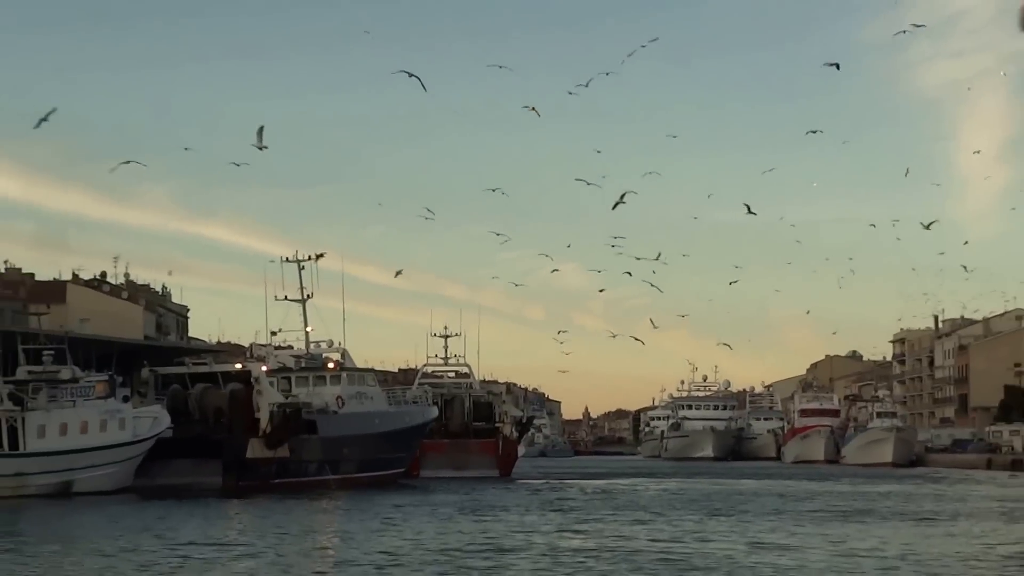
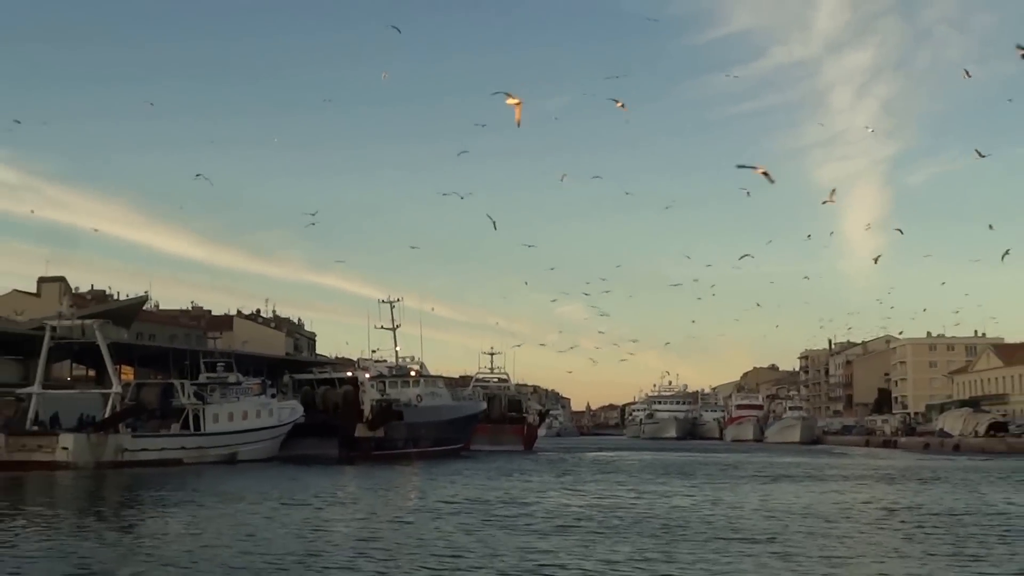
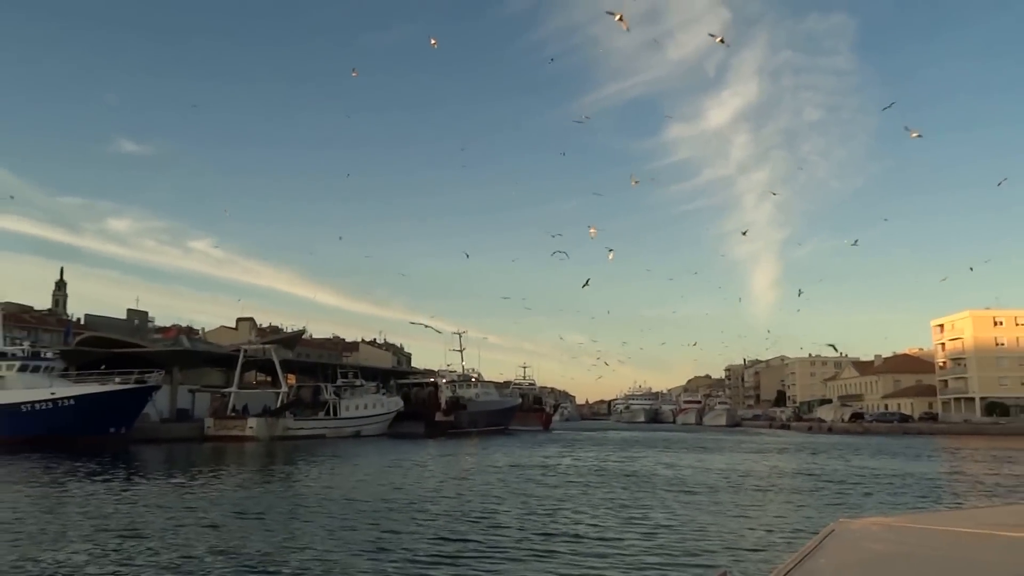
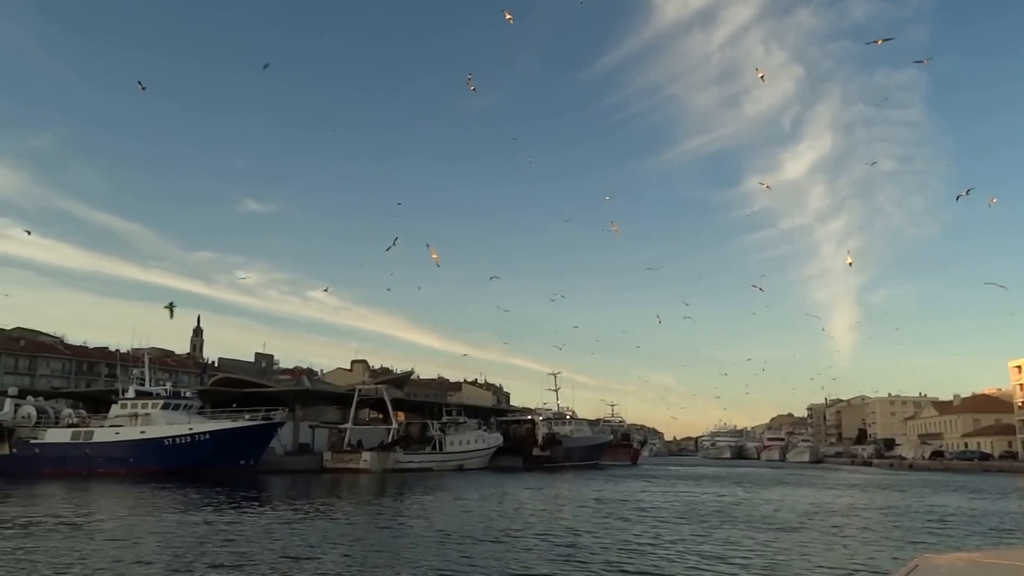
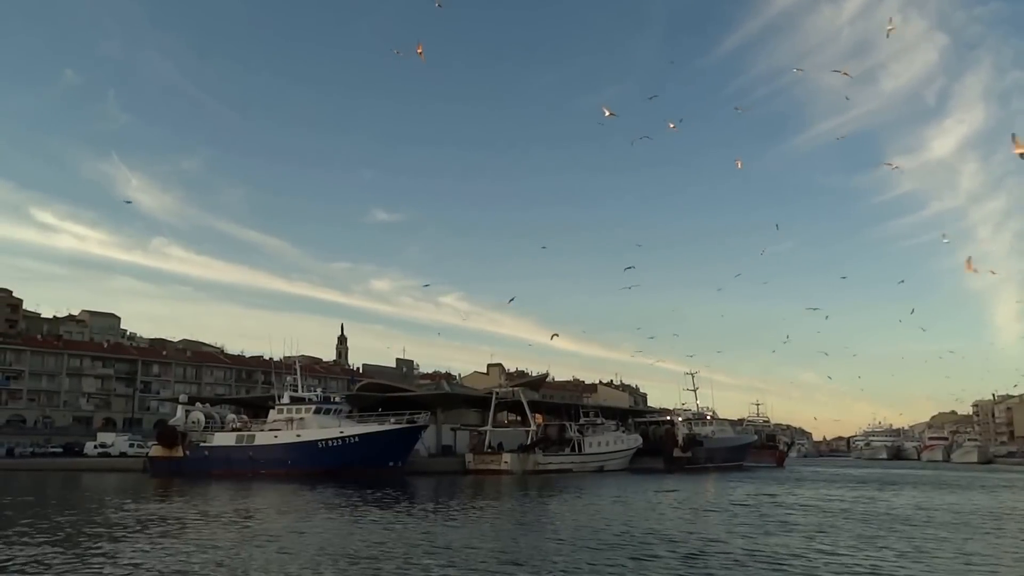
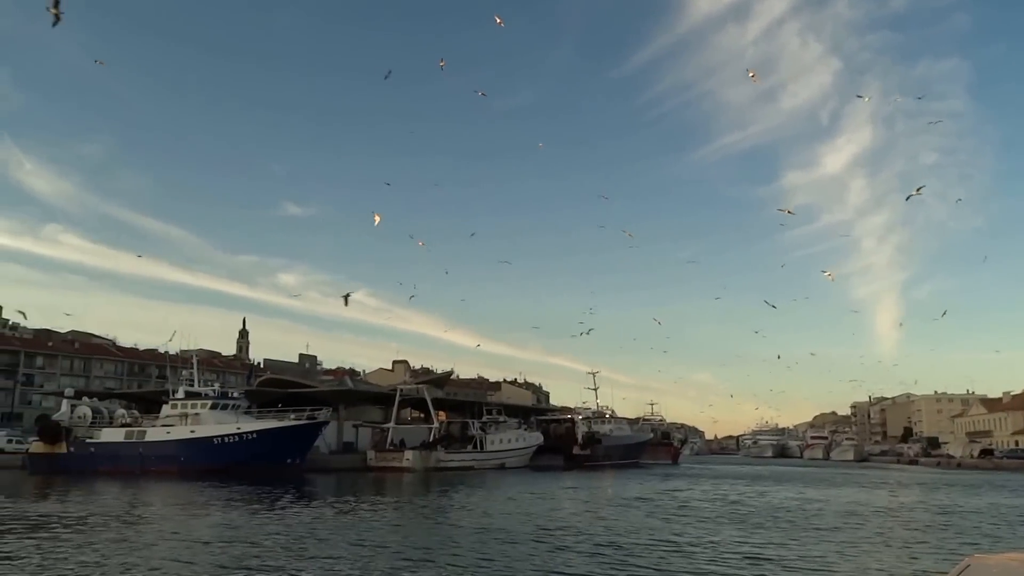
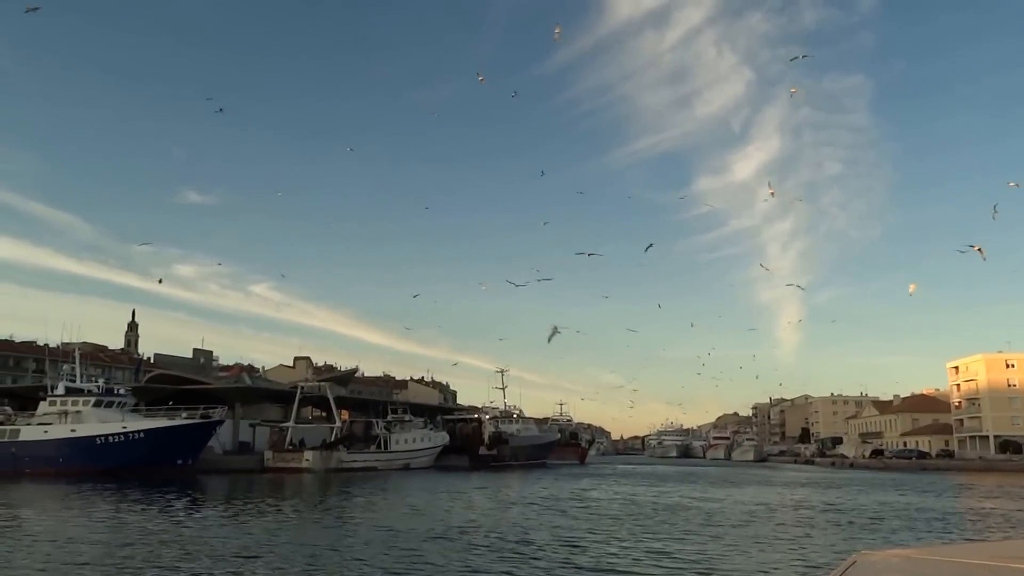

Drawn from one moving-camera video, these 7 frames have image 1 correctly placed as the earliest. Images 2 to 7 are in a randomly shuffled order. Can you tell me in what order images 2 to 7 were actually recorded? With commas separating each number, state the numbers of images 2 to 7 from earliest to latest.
2, 3, 7, 4, 6, 5
